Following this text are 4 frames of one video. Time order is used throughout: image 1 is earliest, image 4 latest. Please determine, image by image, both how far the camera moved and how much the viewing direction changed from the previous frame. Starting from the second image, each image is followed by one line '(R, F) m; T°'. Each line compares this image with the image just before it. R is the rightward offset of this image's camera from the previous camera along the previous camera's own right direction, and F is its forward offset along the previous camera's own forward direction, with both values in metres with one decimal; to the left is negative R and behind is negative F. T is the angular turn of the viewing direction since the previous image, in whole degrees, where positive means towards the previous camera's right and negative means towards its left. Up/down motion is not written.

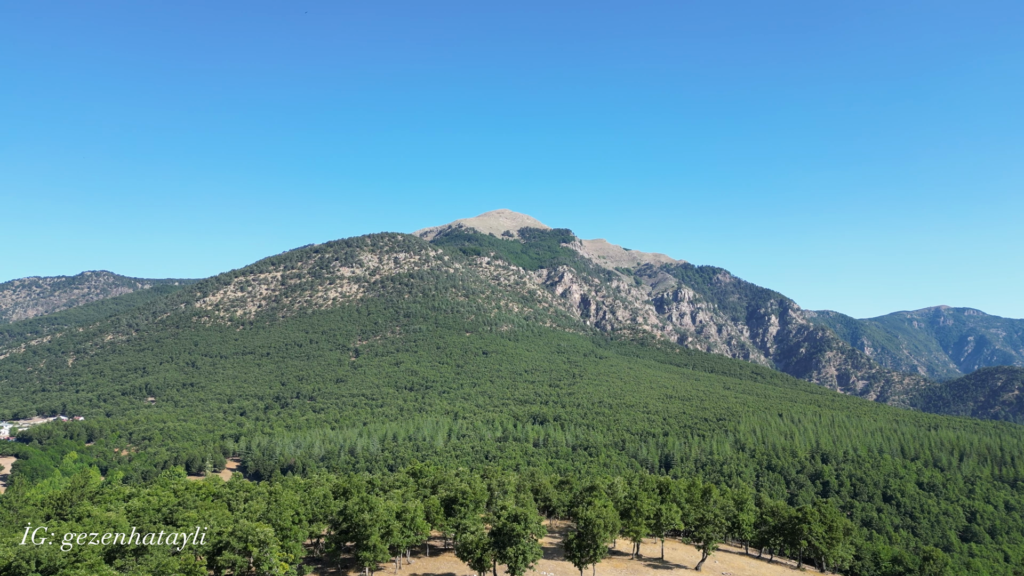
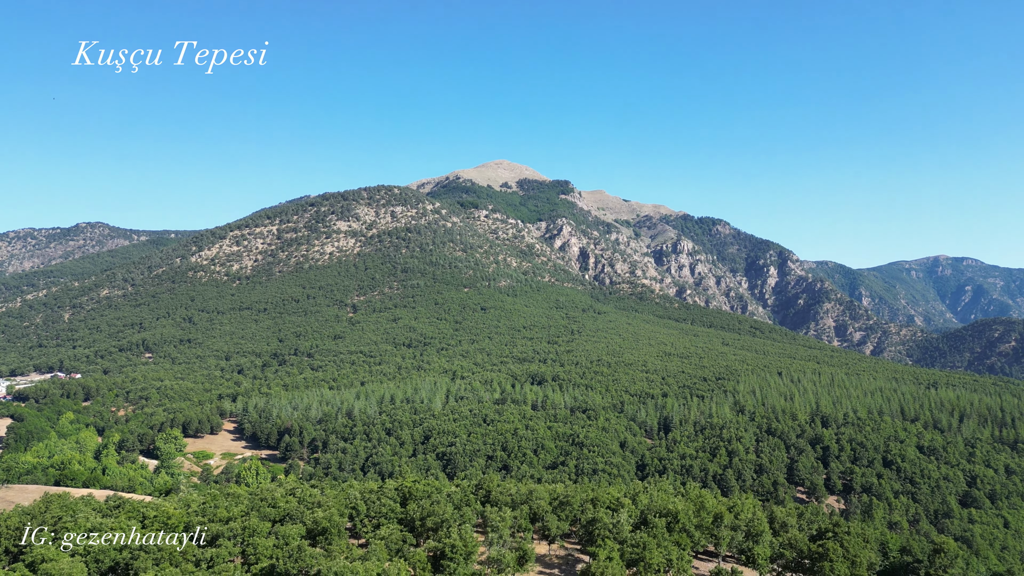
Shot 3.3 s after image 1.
(+0.3, +4.4) m; 0°
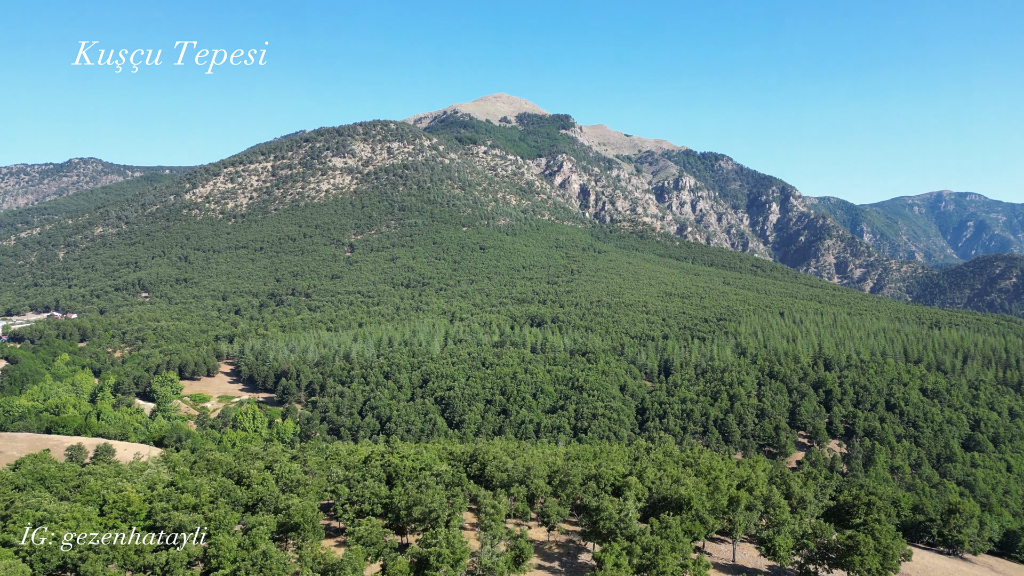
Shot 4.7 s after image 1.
(+0.3, +4.6) m; 0°
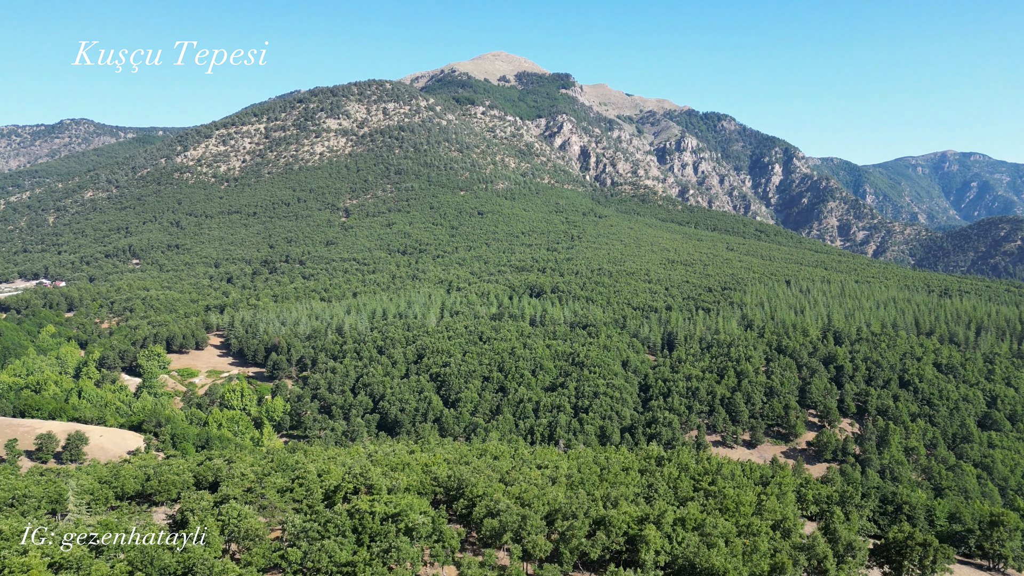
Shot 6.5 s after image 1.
(+0.3, +5.7) m; 0°
